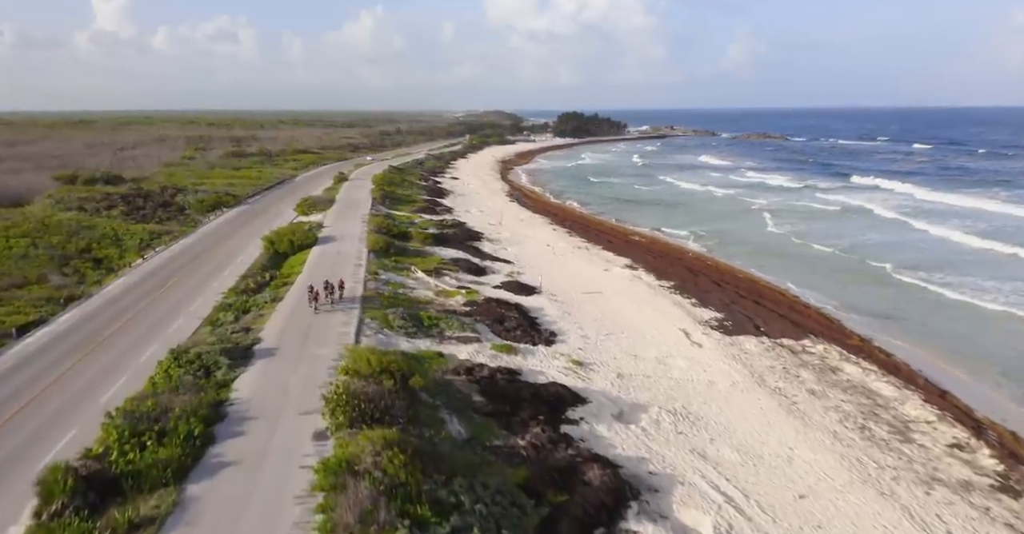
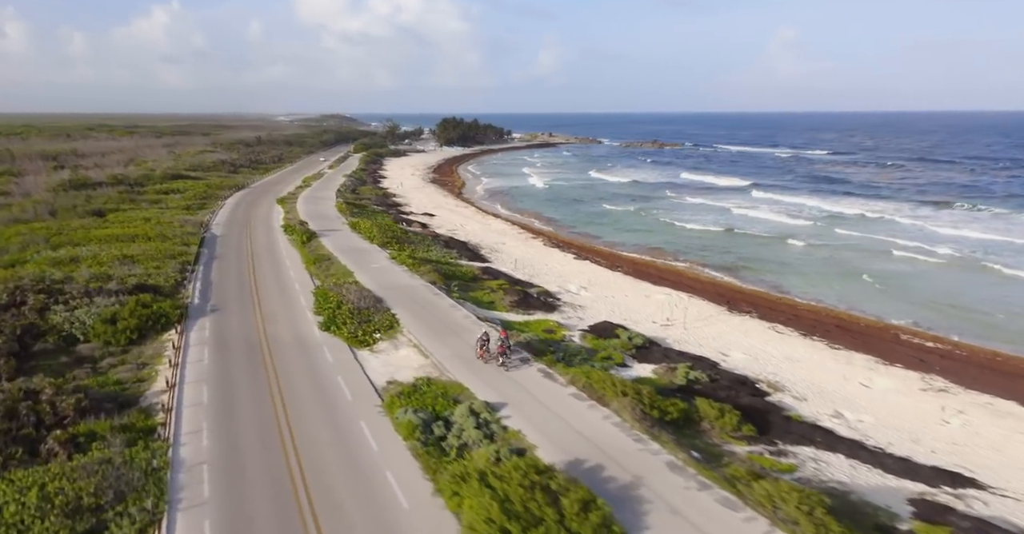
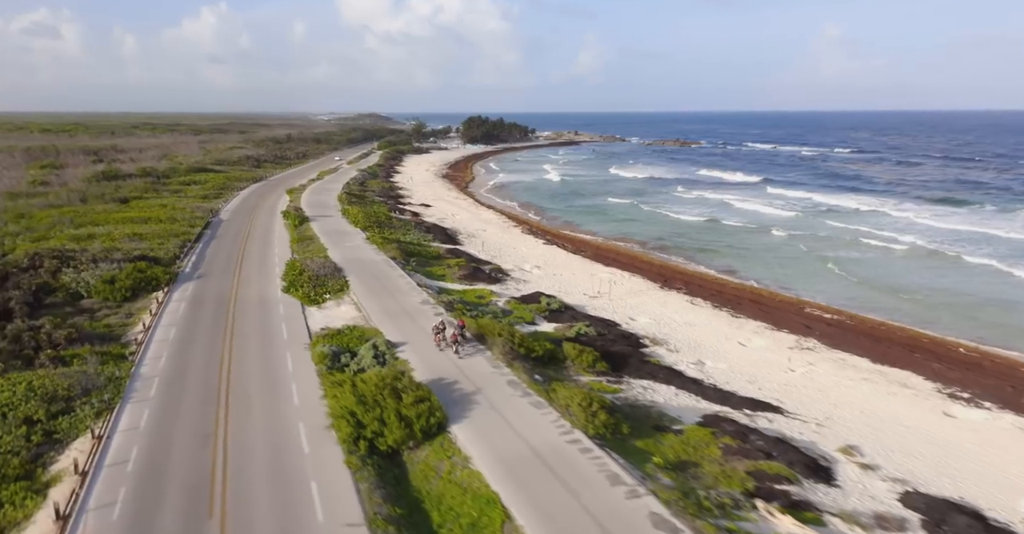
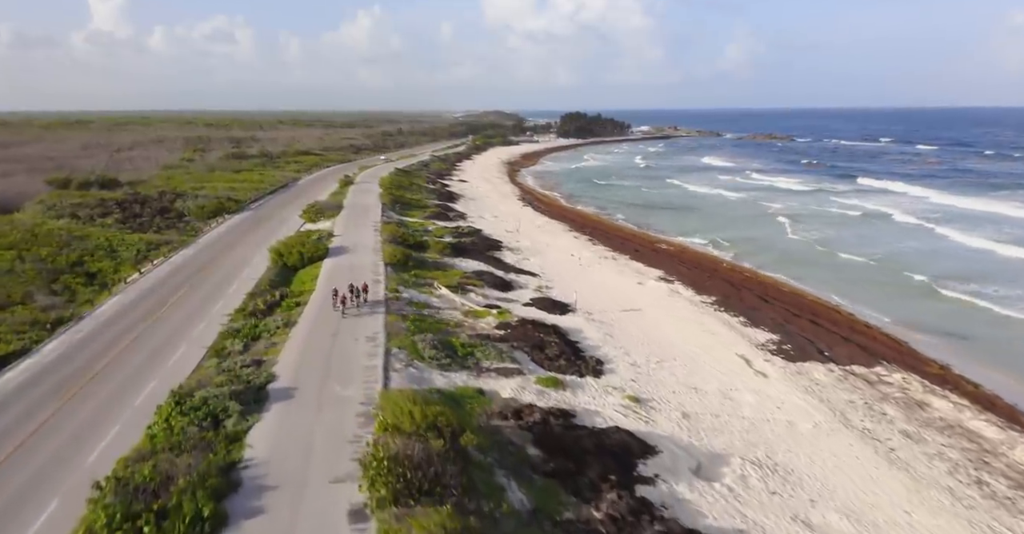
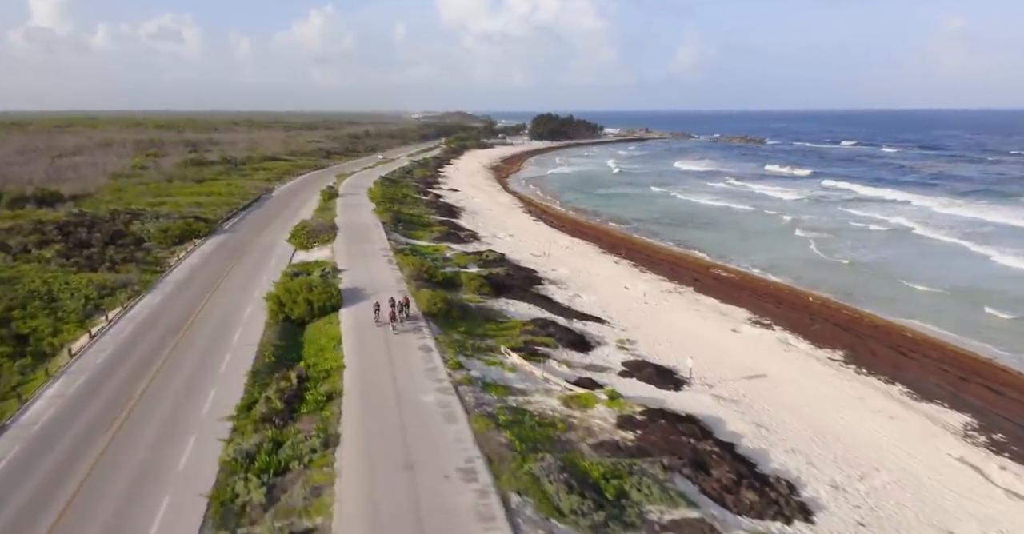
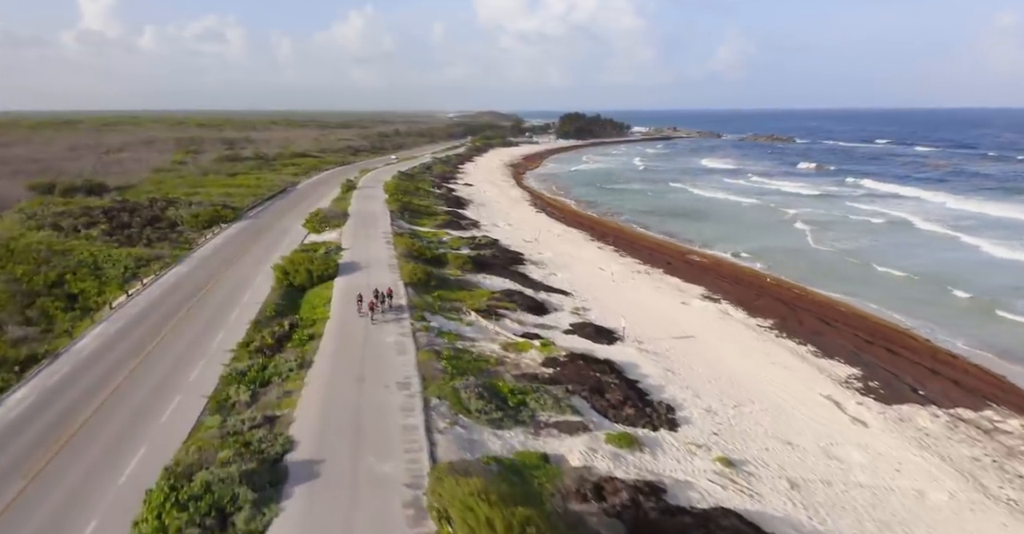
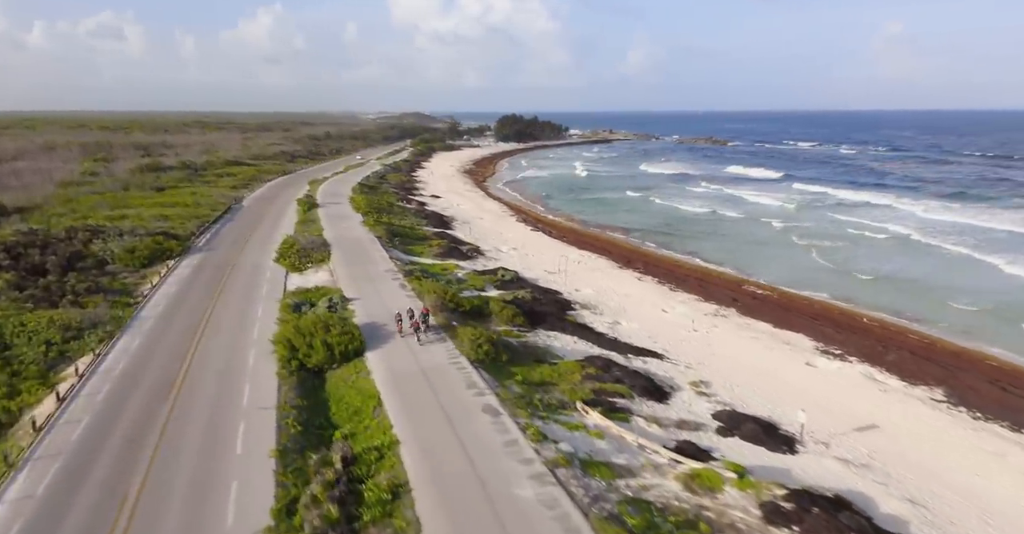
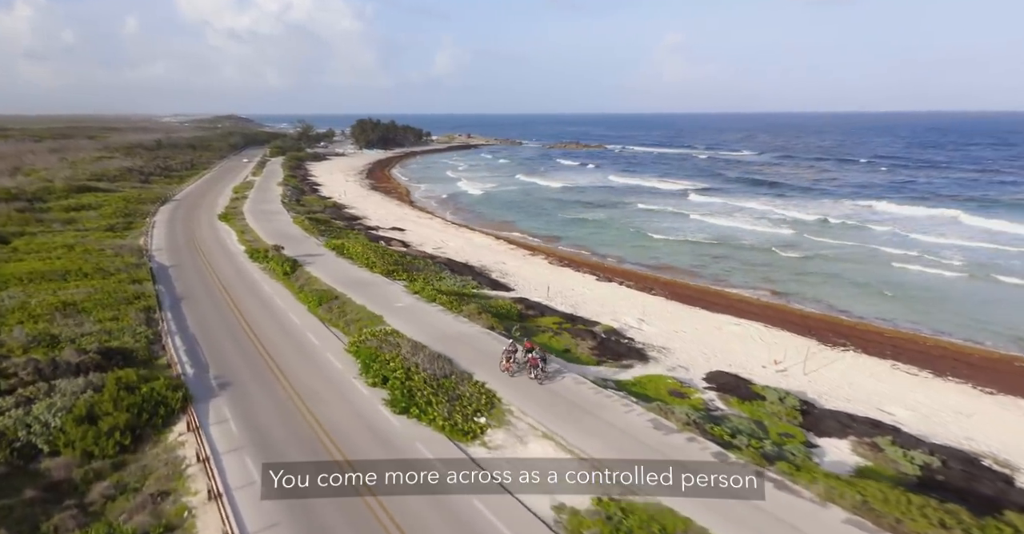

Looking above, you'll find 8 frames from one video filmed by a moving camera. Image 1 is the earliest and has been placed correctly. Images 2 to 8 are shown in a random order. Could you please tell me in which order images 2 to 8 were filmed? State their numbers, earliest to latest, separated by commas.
4, 6, 5, 7, 3, 2, 8
